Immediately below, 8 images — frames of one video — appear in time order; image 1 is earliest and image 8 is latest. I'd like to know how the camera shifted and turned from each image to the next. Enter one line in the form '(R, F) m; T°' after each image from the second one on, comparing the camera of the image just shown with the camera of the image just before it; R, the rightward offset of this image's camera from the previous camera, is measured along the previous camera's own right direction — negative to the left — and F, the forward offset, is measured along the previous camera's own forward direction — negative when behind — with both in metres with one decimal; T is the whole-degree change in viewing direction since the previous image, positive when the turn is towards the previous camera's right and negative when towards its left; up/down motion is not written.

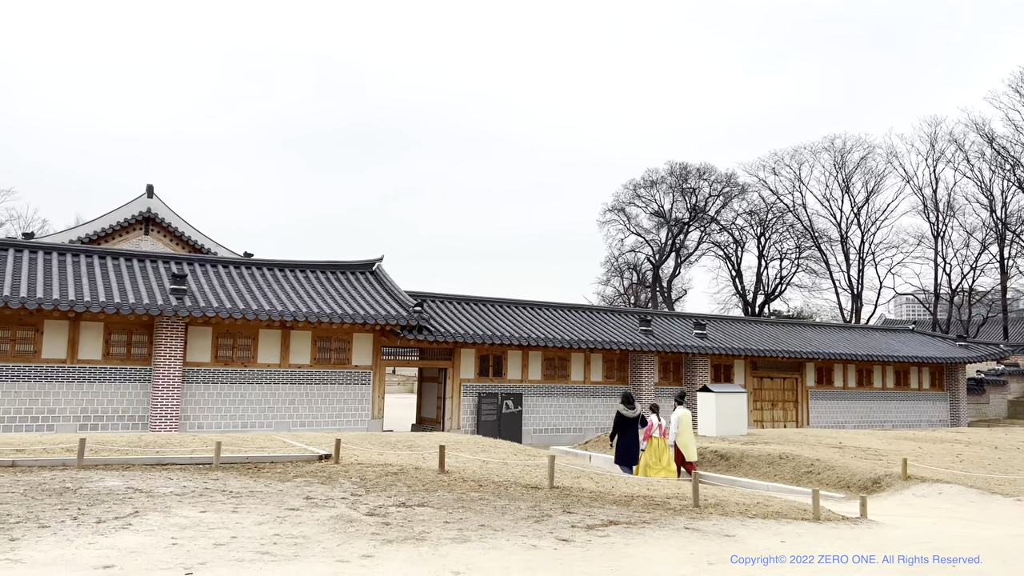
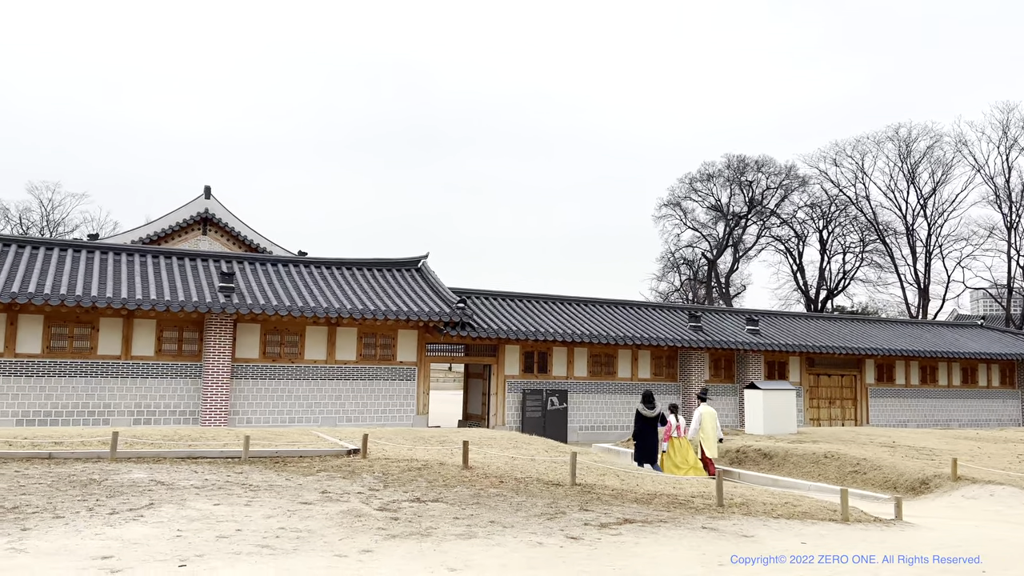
(+0.4, +0.1) m; -4°
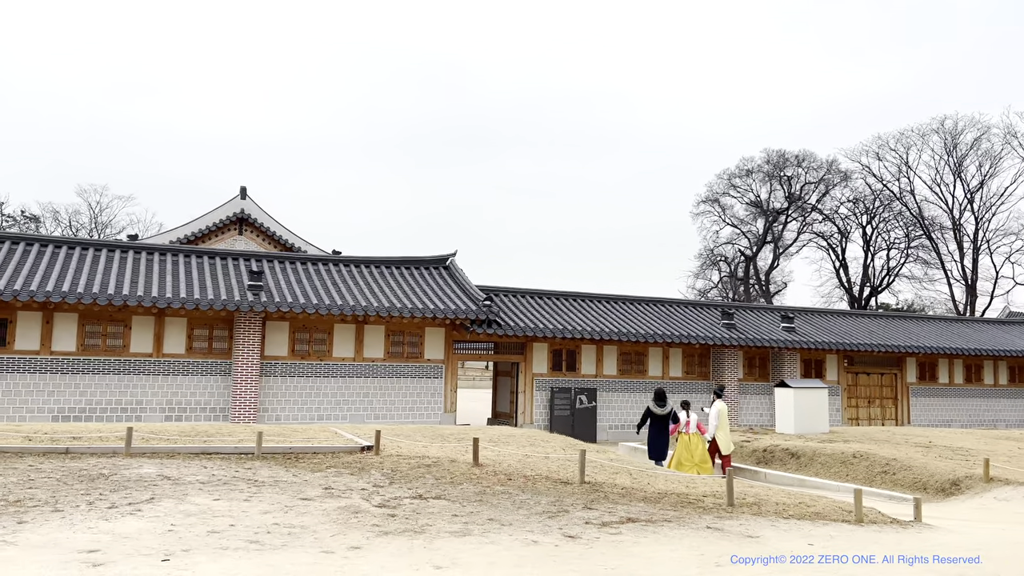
(+0.4, +0.1) m; -3°
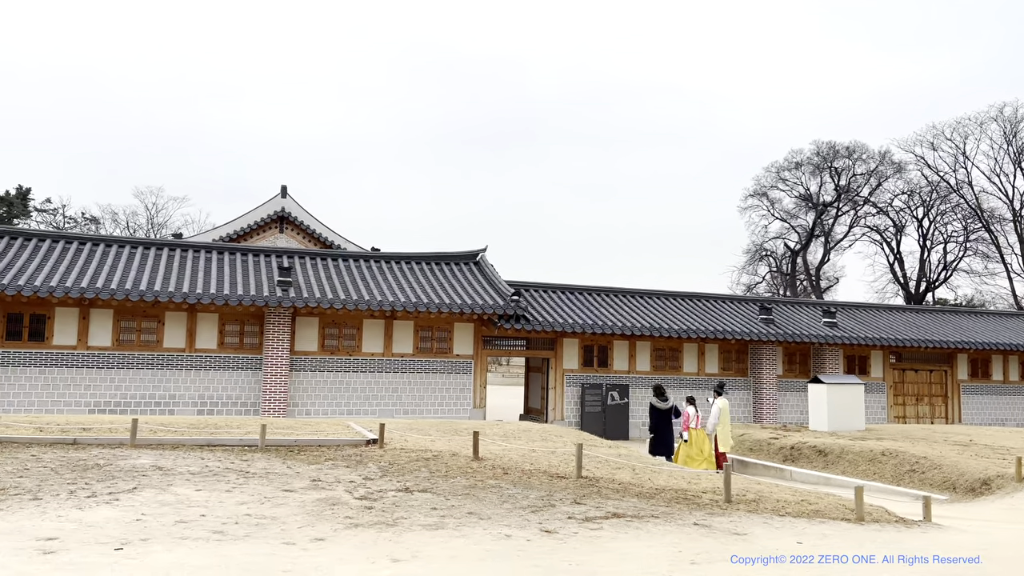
(+0.6, +0.2) m; -4°
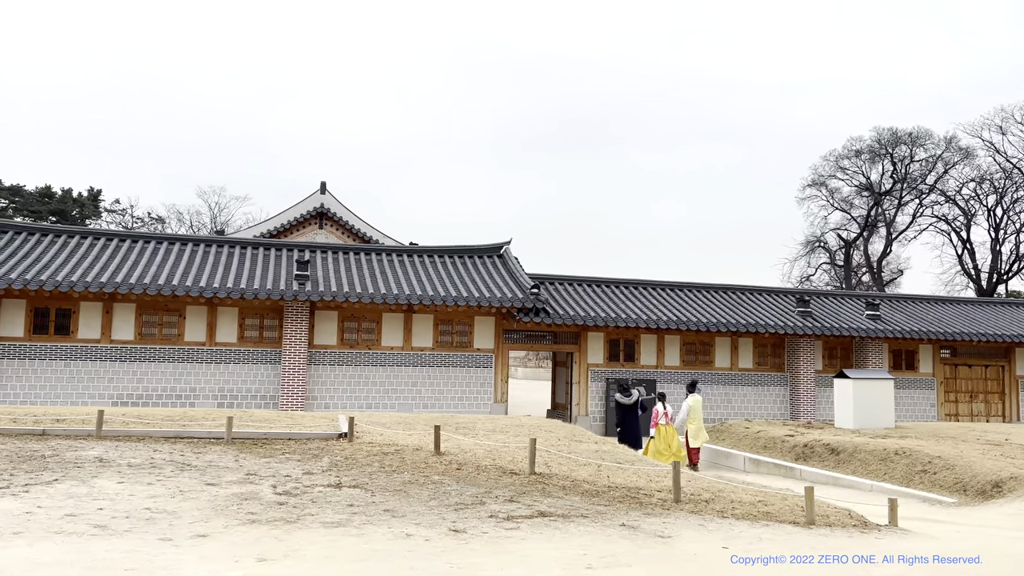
(+1.2, +0.4) m; -4°
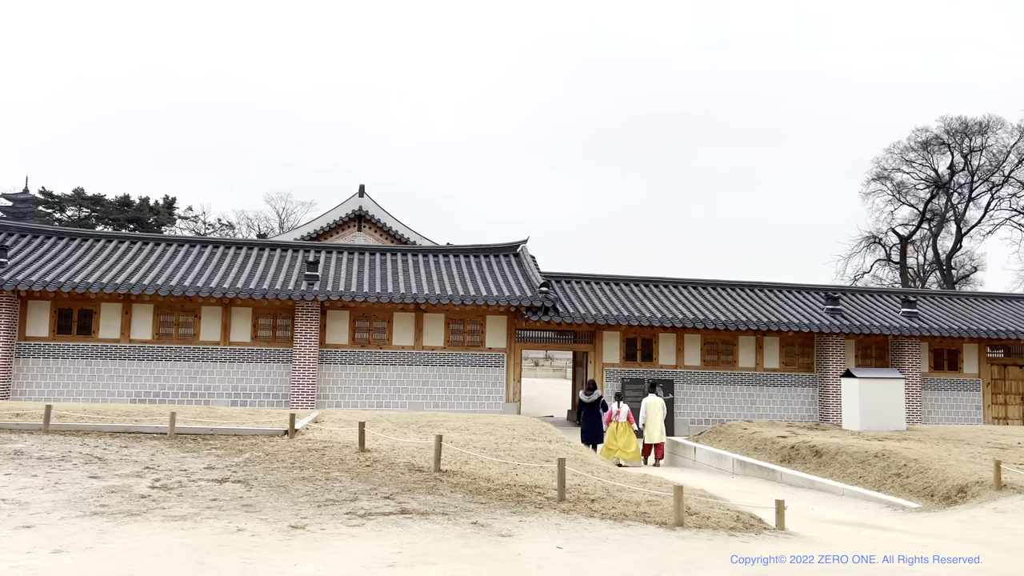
(+1.7, +0.3) m; -5°
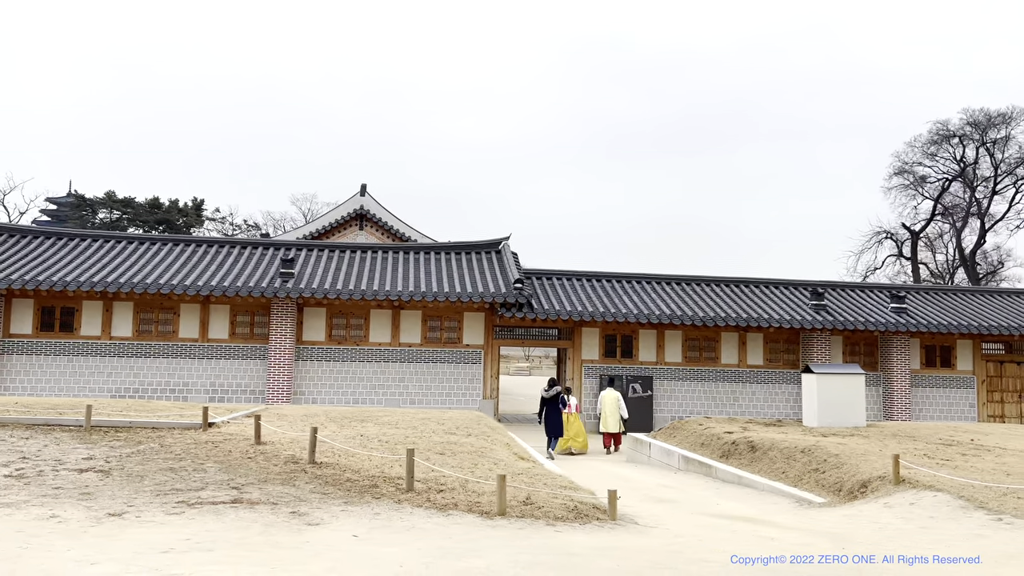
(+1.6, +0.1) m; -2°
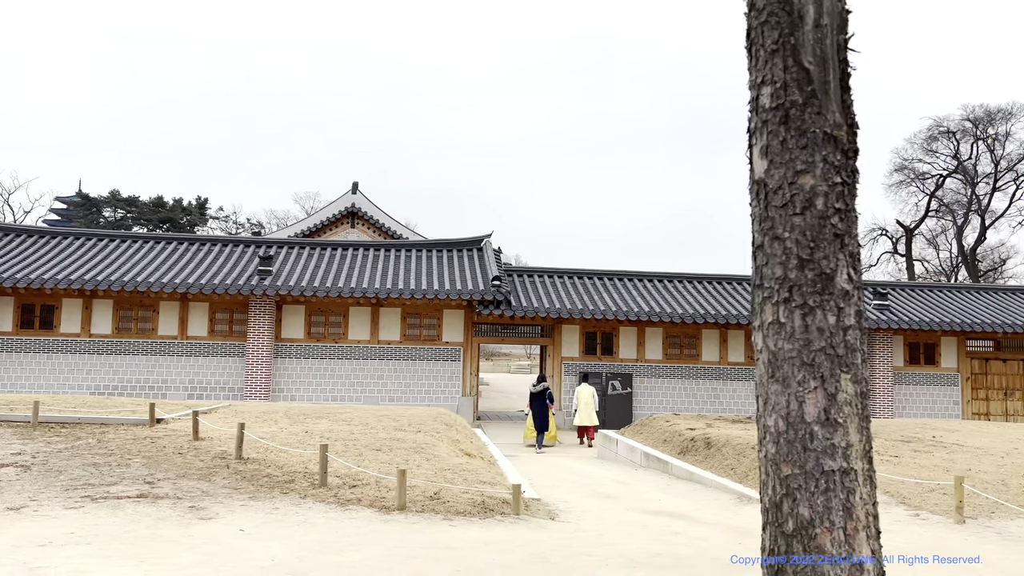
(+0.8, 0.0) m; -1°
